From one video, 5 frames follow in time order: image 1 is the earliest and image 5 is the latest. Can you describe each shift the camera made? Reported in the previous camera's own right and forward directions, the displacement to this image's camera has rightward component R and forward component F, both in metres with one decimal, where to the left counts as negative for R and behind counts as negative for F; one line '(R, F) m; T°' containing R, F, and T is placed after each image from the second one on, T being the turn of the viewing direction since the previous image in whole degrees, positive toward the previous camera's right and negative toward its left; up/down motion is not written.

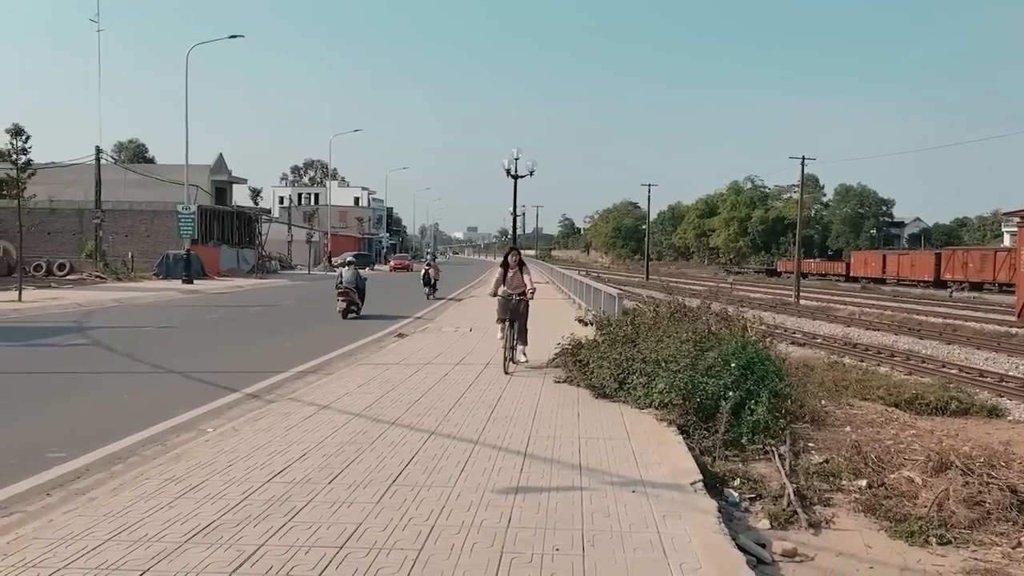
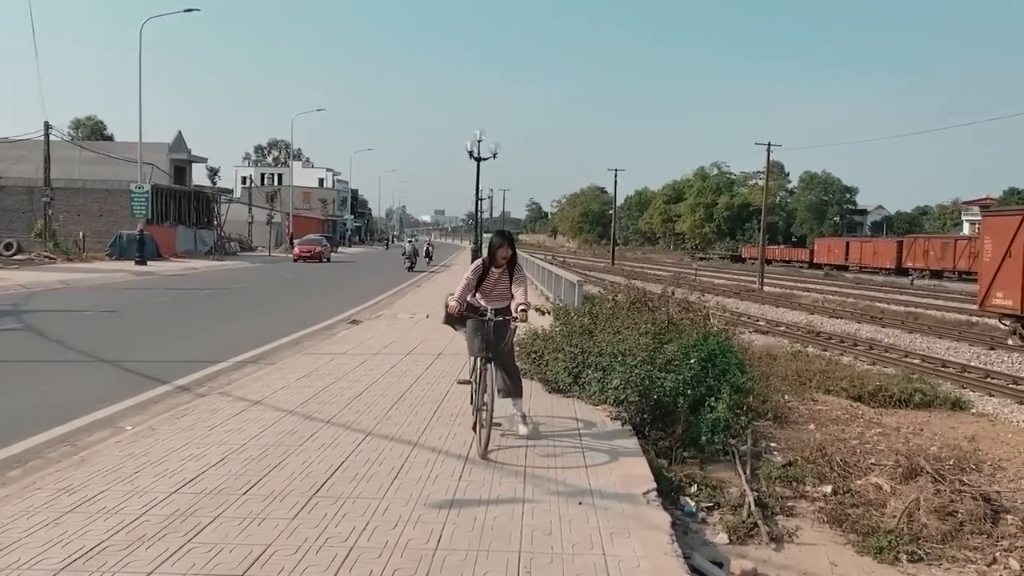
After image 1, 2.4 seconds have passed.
(+0.2, +0.6) m; +2°
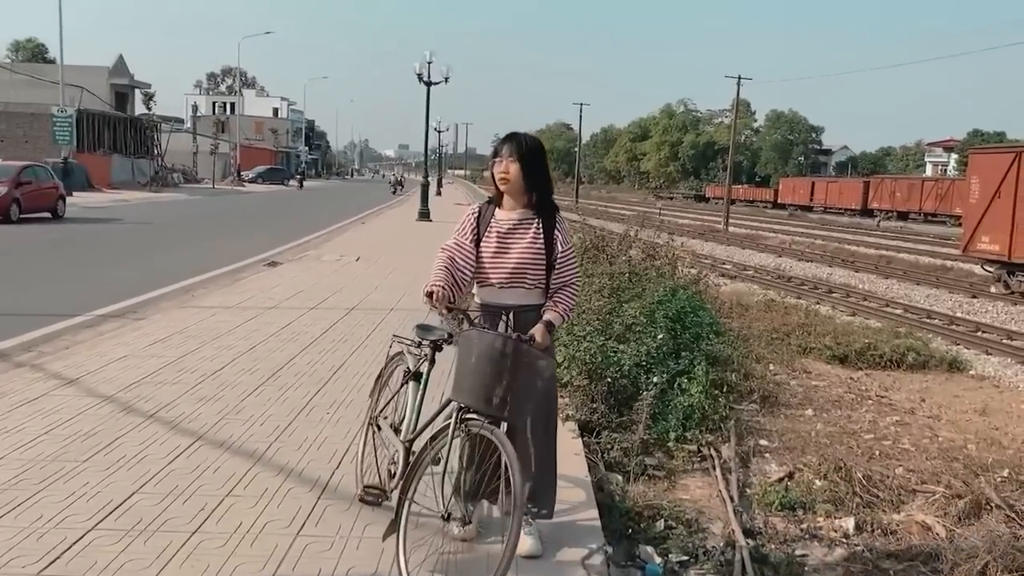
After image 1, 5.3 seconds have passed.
(+0.4, +2.1) m; +2°
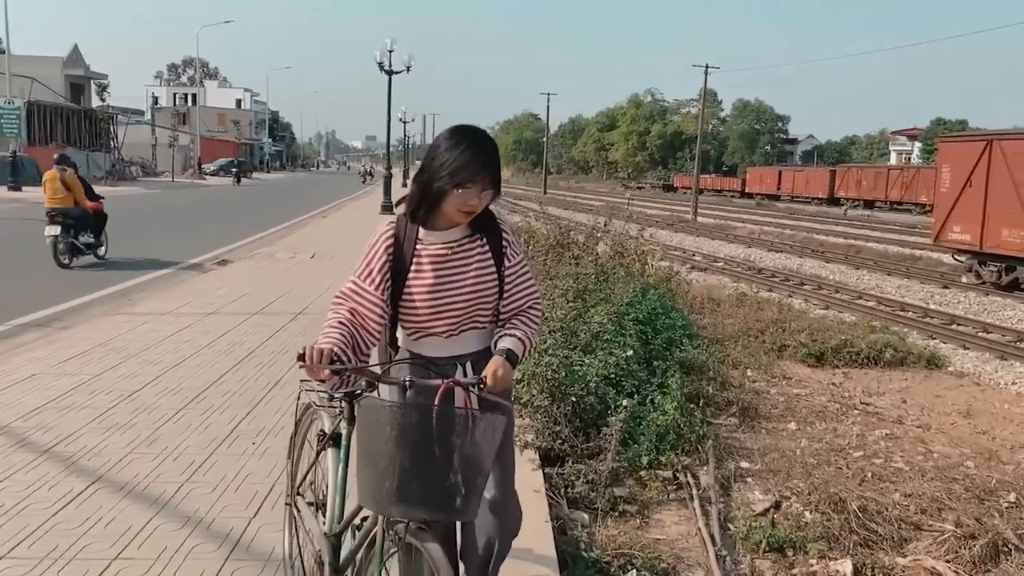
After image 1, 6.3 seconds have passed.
(+0.1, +0.6) m; +2°
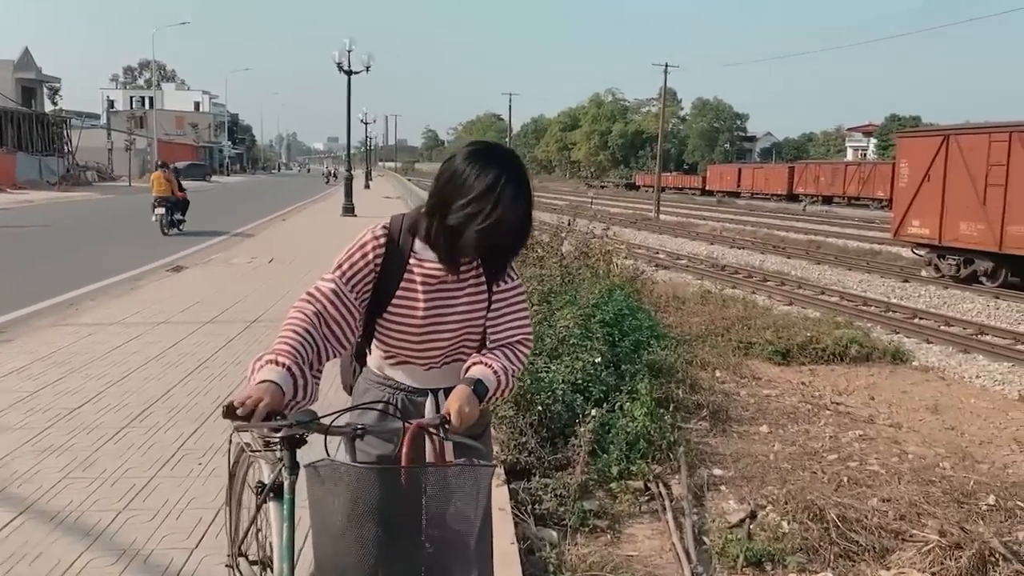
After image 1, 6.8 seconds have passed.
(0.0, +0.2) m; +2°
